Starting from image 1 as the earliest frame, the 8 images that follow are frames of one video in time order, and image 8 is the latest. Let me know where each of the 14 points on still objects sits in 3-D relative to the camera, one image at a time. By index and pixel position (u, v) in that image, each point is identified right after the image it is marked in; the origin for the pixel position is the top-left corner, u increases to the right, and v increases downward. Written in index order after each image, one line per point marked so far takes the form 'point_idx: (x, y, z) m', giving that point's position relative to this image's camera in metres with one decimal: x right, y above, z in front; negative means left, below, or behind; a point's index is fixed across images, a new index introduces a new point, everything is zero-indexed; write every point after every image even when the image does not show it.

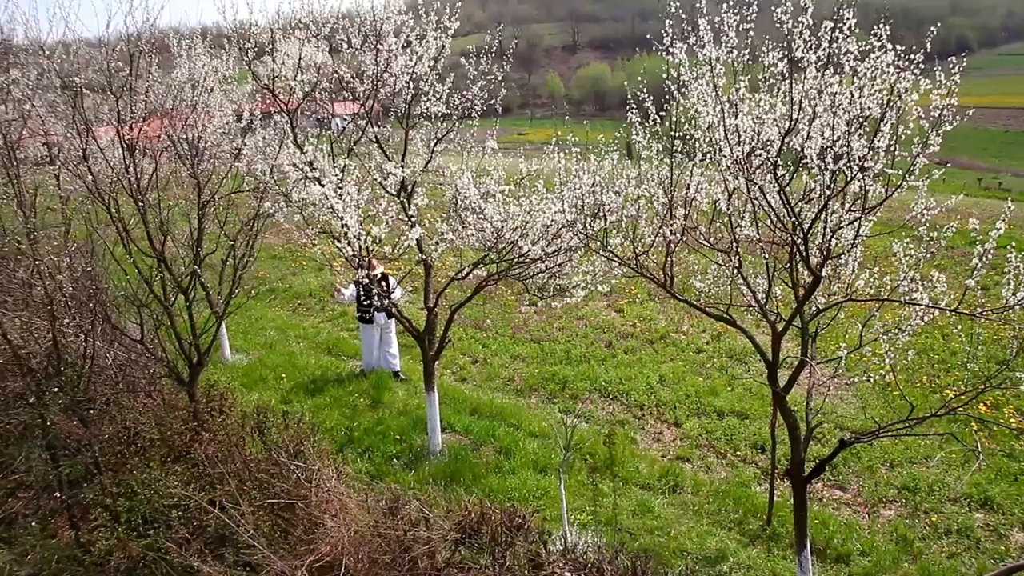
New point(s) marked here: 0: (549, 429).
0: (+0.4, -1.7, +10.3) m
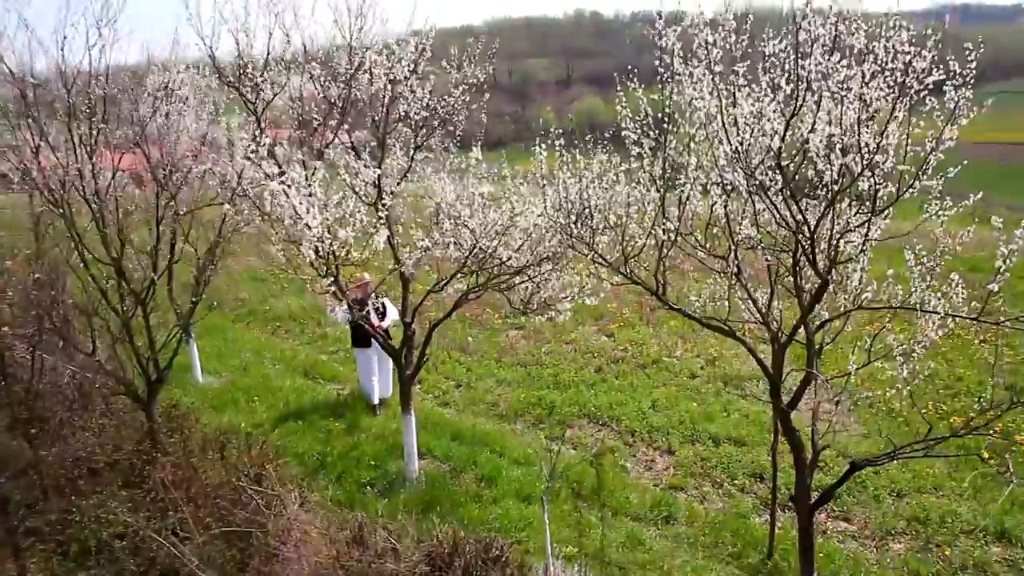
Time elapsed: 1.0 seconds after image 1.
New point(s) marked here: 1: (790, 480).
0: (+0.3, -1.9, +9.7) m
1: (+3.0, -2.1, +9.0) m
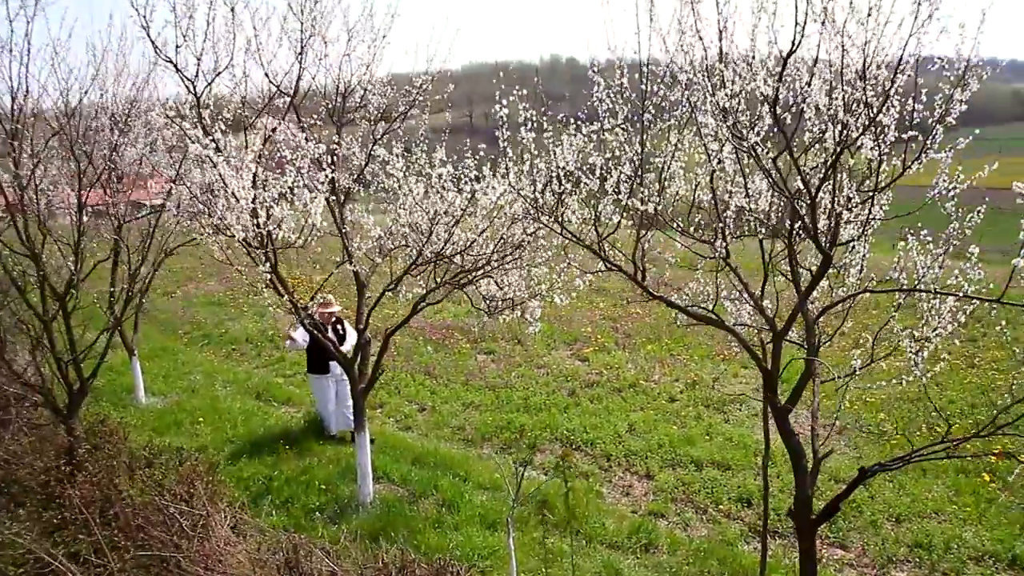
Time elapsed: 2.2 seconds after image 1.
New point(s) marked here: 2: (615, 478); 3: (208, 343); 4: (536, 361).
0: (-0.1, -2.0, +8.9) m
1: (+2.6, -2.1, +8.3) m
2: (+1.1, -2.1, +9.2) m
3: (-5.2, -0.9, +14.3) m
4: (+0.4, -1.2, +13.5) m
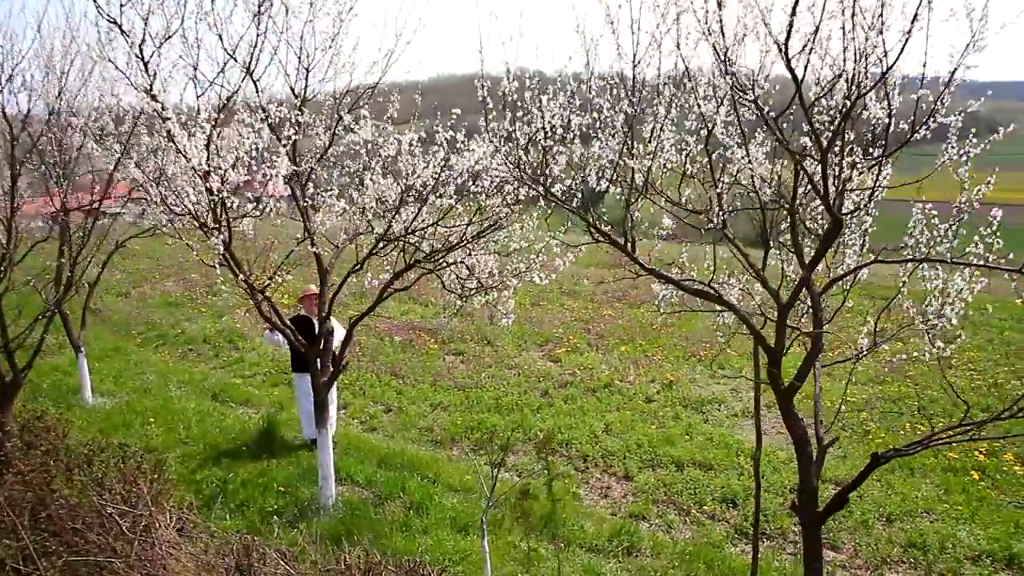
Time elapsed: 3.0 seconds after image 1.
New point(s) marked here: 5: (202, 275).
0: (-0.4, -1.9, +8.4) m
1: (+2.4, -2.0, +7.9) m
2: (+0.8, -2.0, +8.7) m
3: (-5.7, -0.9, +13.6) m
4: (-0.1, -1.1, +13.1) m
5: (-7.0, +0.3, +18.9) m
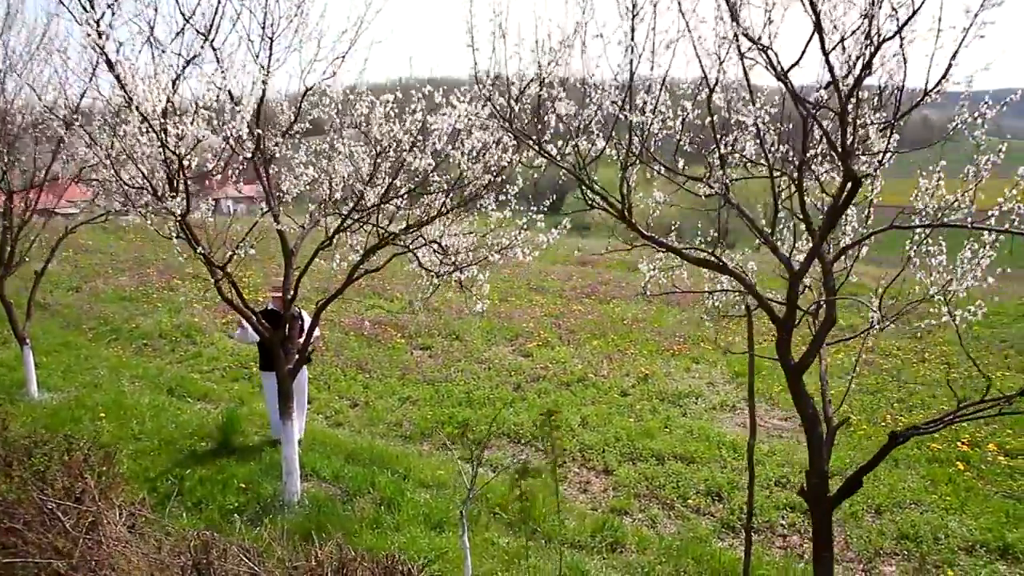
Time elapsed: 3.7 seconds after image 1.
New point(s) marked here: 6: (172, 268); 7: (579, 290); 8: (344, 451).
0: (-0.6, -1.8, +7.9) m
1: (+2.2, -1.9, +7.6) m
2: (+0.6, -1.8, +8.4) m
3: (-6.1, -0.8, +12.9) m
4: (-0.5, -1.0, +12.7) m
5: (-7.7, +0.4, +18.2) m
6: (-7.4, +0.4, +18.4) m
7: (+1.5, 0.0, +18.9) m
8: (-1.7, -1.6, +8.4) m
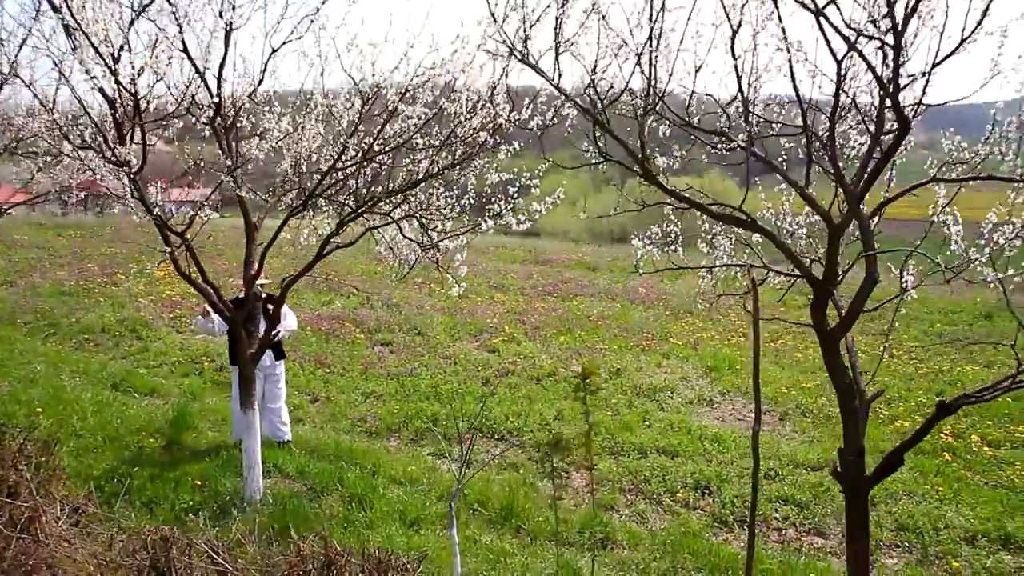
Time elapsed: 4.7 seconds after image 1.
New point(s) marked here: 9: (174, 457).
0: (-0.8, -1.6, +7.4) m
1: (+2.0, -1.8, +7.2) m
2: (+0.4, -1.7, +7.9) m
3: (-6.6, -0.6, +12.1) m
4: (-1.0, -0.9, +12.2) m
5: (-8.5, +0.5, +17.3) m
6: (-8.2, +0.5, +17.5) m
7: (+0.6, 0.0, +18.5) m
8: (-1.9, -1.5, +7.9) m
9: (-2.9, -1.5, +7.3) m
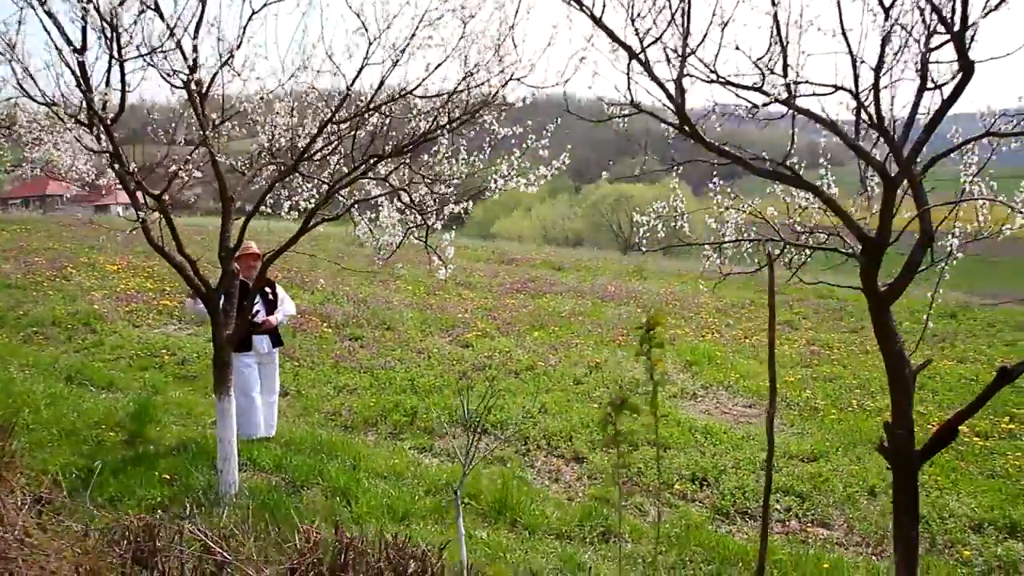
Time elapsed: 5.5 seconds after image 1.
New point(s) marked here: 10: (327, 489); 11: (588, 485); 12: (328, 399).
0: (-0.9, -1.5, +7.0) m
1: (+1.9, -1.6, +7.0) m
2: (+0.2, -1.6, +7.6) m
3: (-7.0, -0.5, +11.4) m
4: (-1.4, -0.8, +11.7) m
5: (-9.1, +0.6, +16.4) m
6: (-8.9, +0.6, +16.7) m
7: (-0.1, +0.1, +18.2) m
8: (-2.0, -1.3, +7.4) m
9: (-3.0, -1.3, +6.8) m
10: (-1.3, -1.5, +6.2) m
11: (+0.6, -1.6, +7.1) m
12: (-2.0, -1.2, +9.1) m
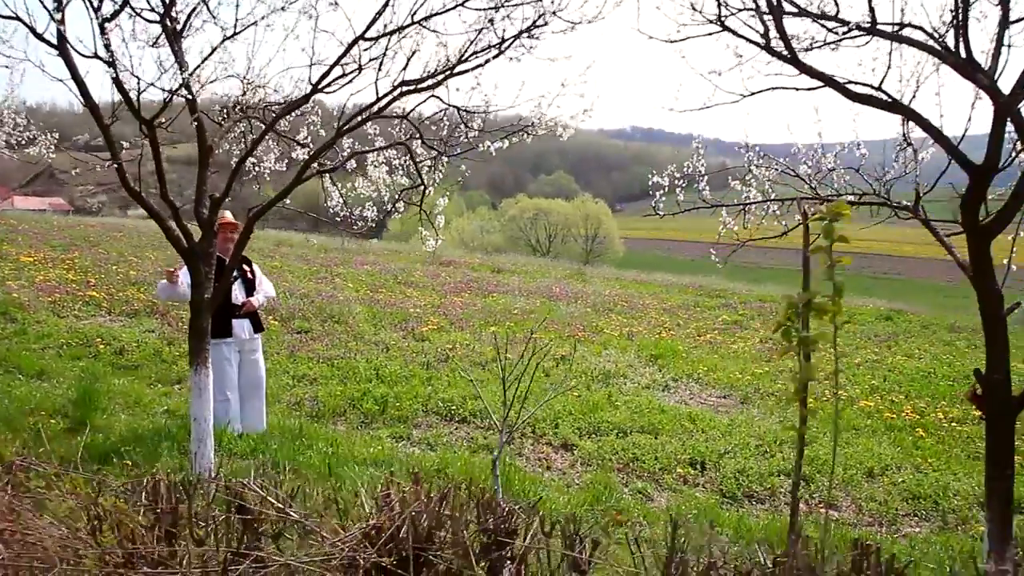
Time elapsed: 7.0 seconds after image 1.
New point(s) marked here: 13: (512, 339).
0: (-1.0, -1.3, +6.5) m
1: (+1.8, -1.4, +6.7) m
2: (+0.1, -1.4, +7.1) m
3: (-7.4, -0.3, +10.2) m
4: (-1.9, -0.7, +11.1) m
5: (-10.1, +0.7, +15.0) m
6: (-9.8, +0.7, +15.3) m
7: (-1.3, +0.1, +17.7) m
8: (-2.1, -1.1, +6.7) m
9: (-3.0, -1.1, +6.0) m
10: (-1.3, -1.2, +5.6) m
11: (+0.6, -1.4, +6.7) m
12: (-2.2, -1.0, +8.4) m
13: (0.0, -0.7, +11.8) m
